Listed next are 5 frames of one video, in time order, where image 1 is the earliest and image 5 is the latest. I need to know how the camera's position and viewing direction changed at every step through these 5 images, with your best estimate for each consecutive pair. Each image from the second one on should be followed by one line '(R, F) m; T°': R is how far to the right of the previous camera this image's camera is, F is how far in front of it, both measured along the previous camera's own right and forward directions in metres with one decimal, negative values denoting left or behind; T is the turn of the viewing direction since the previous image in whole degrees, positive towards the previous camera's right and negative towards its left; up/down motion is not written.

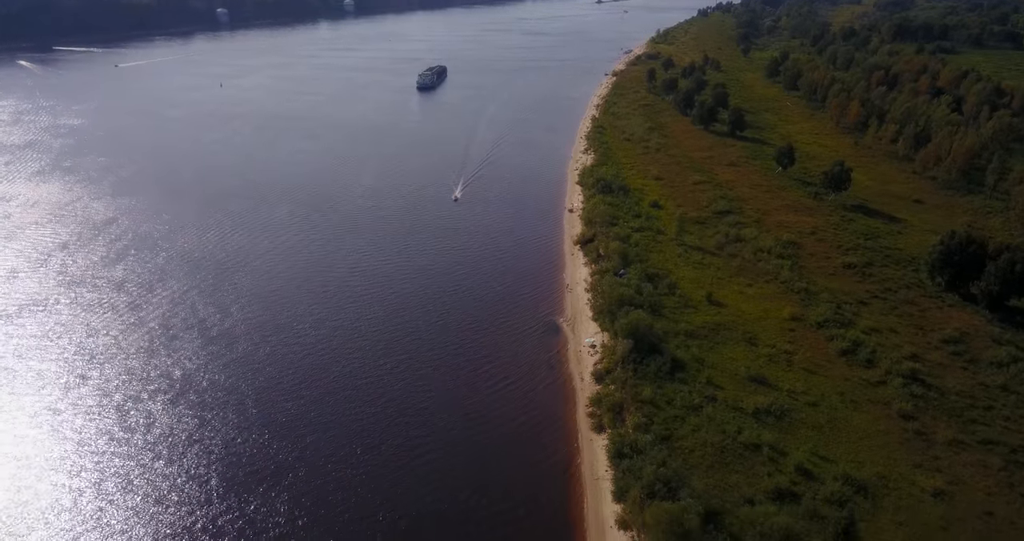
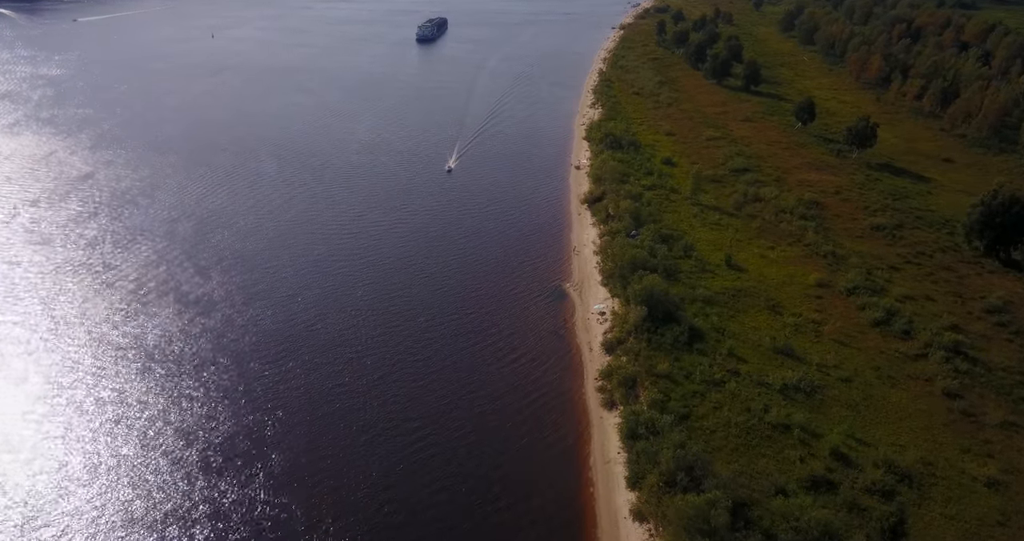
(0.0, +1.1) m; 0°
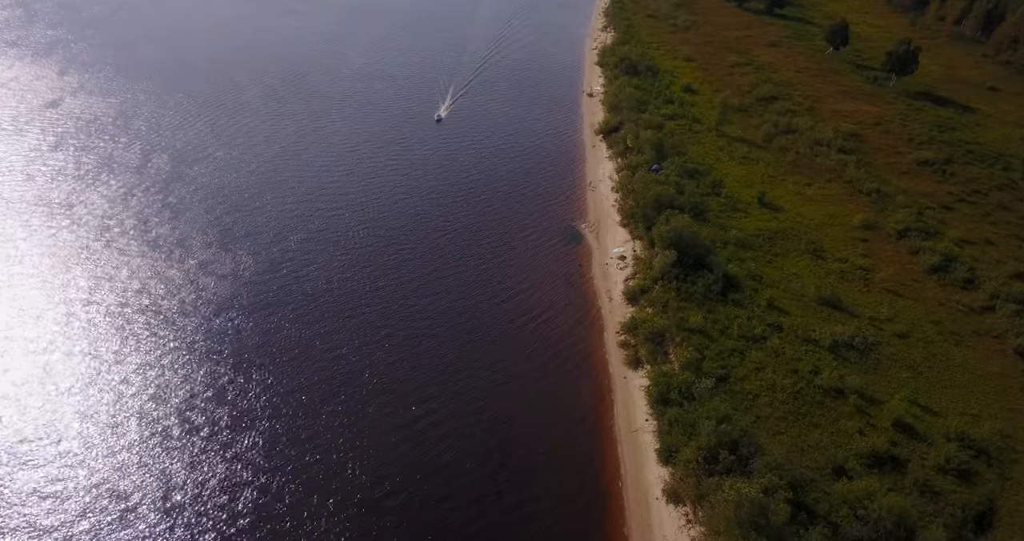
(-0.1, +1.3) m; 0°
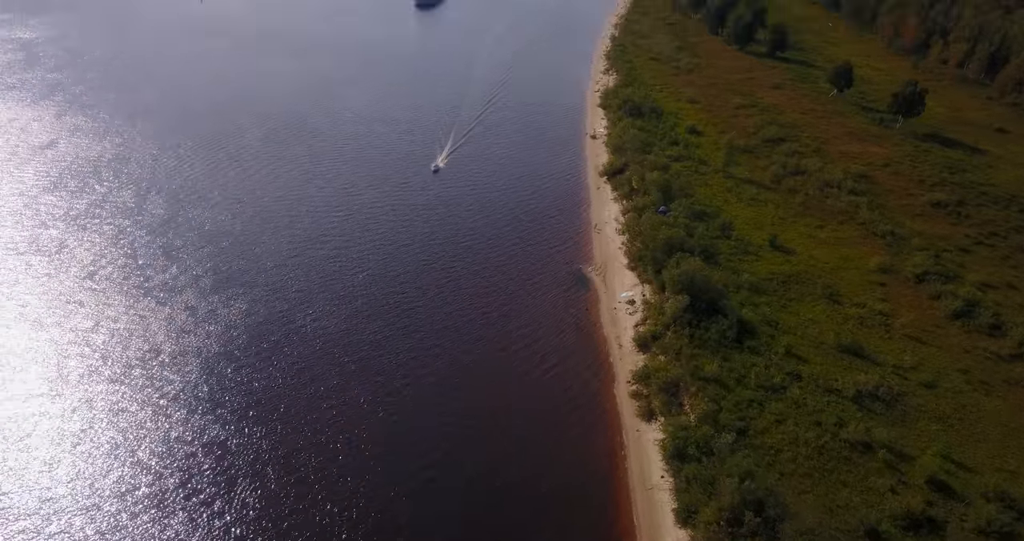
(-0.1, +0.4) m; 0°
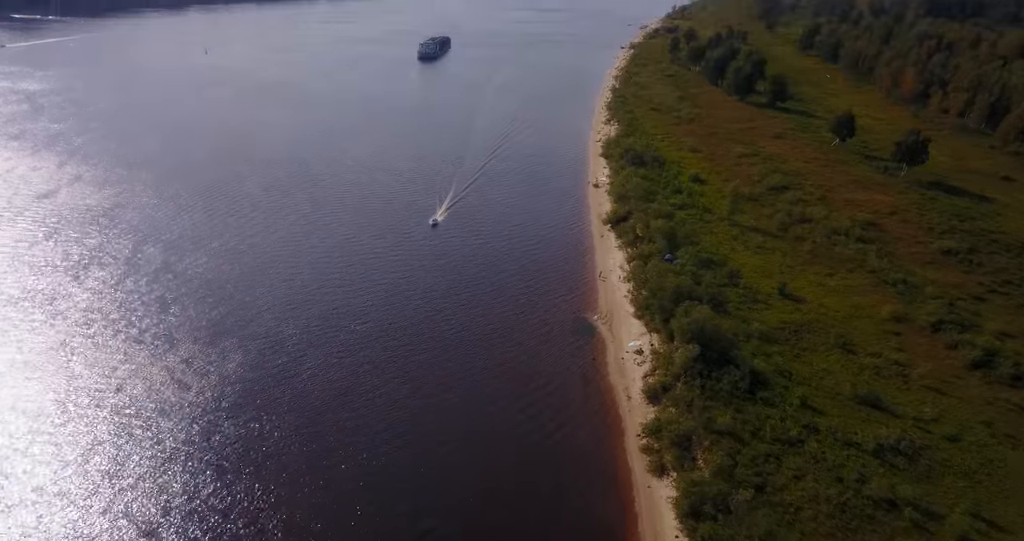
(0.0, +0.3) m; 0°
